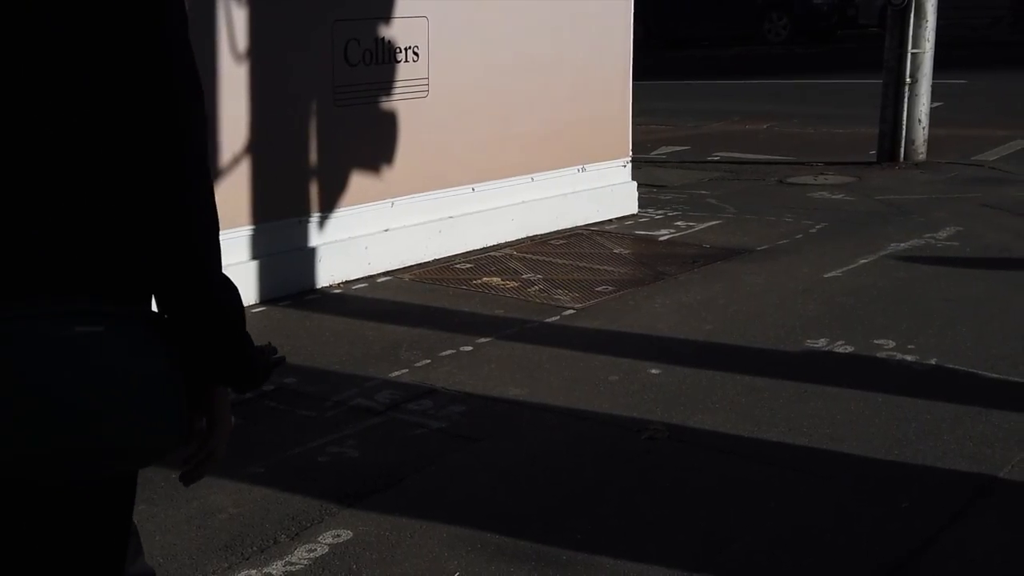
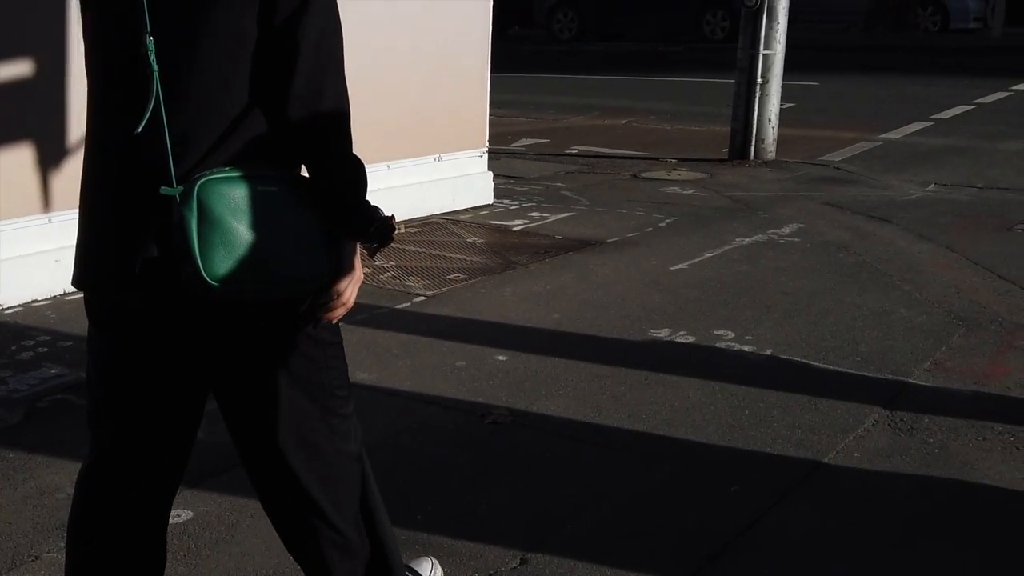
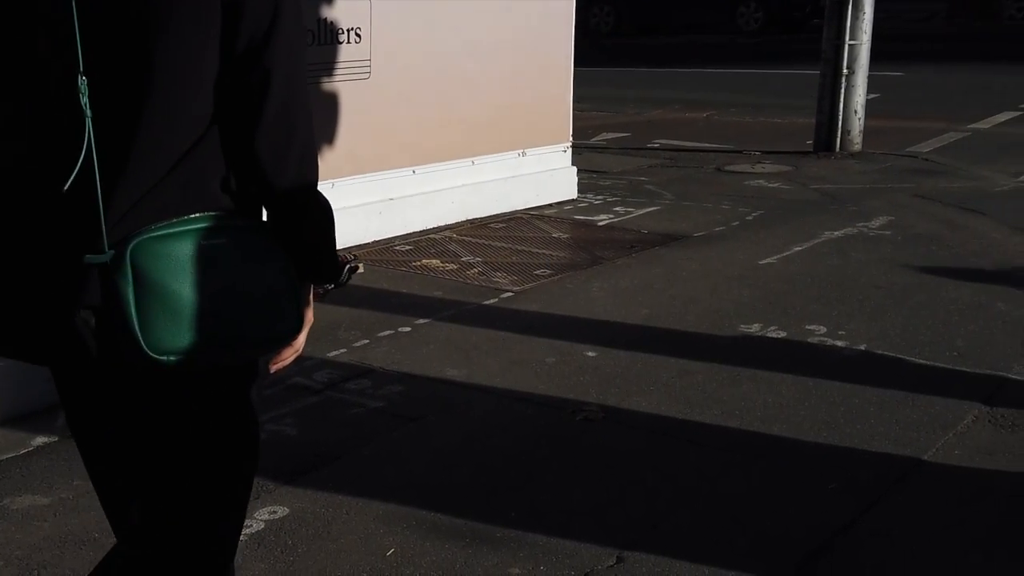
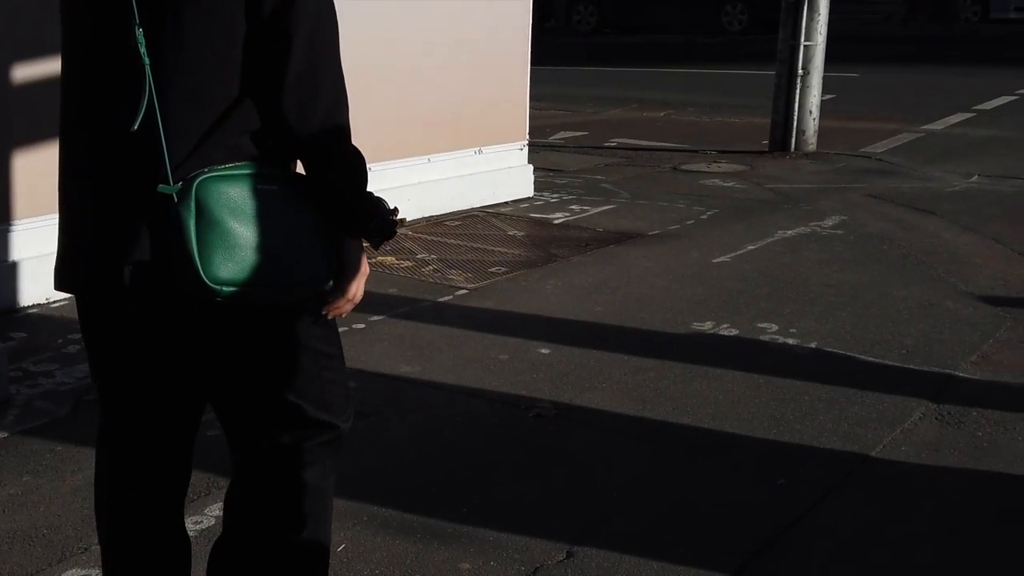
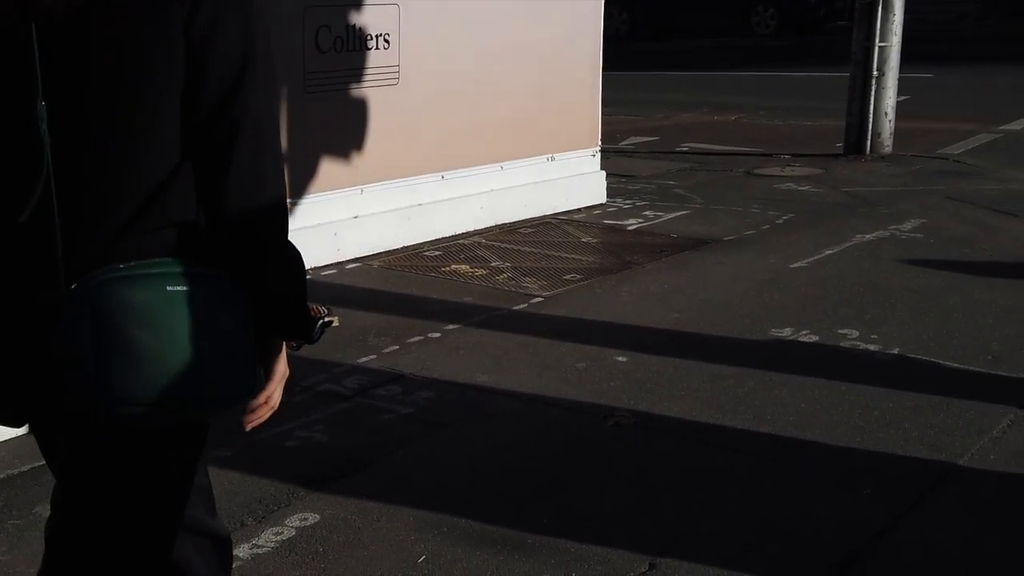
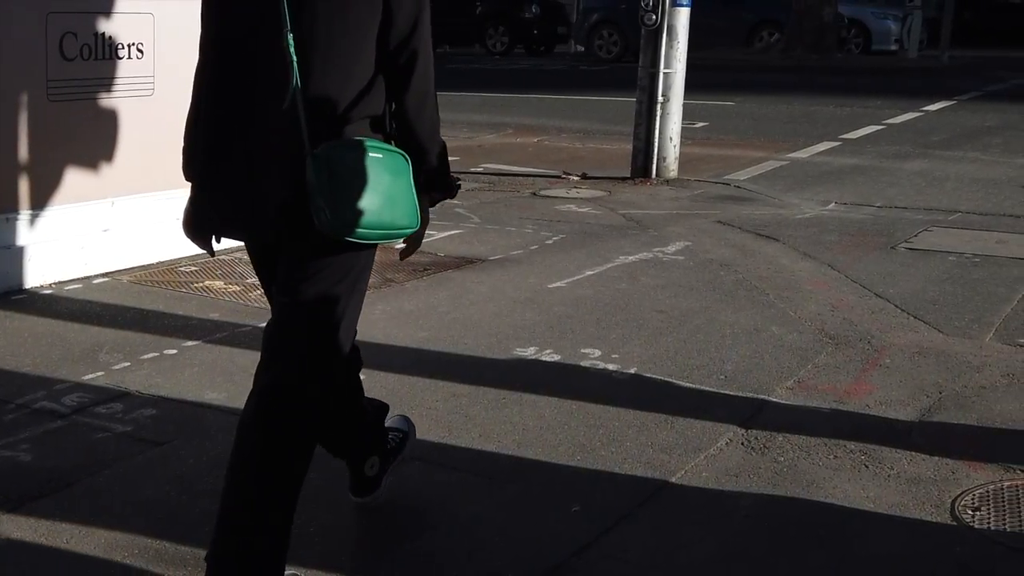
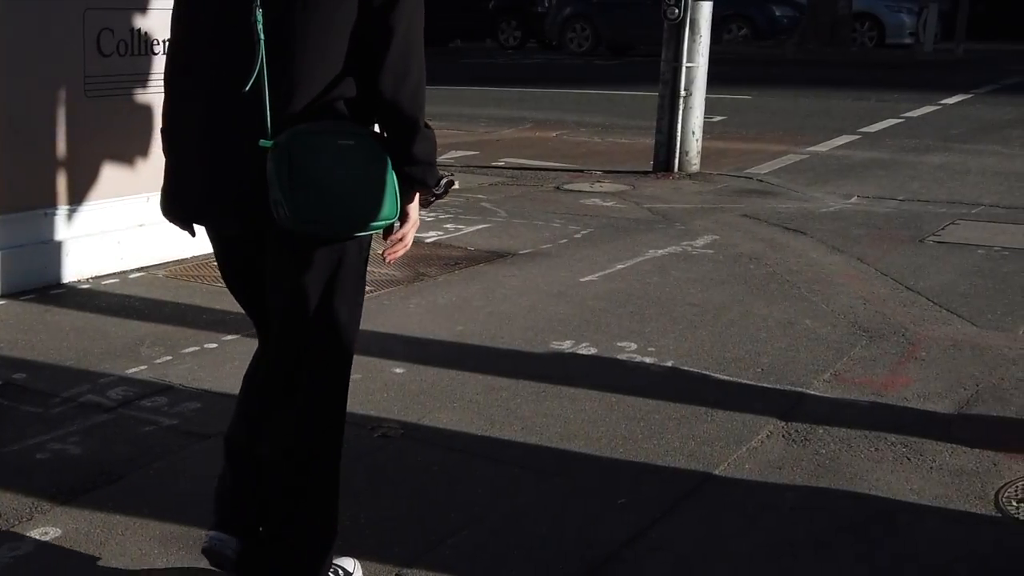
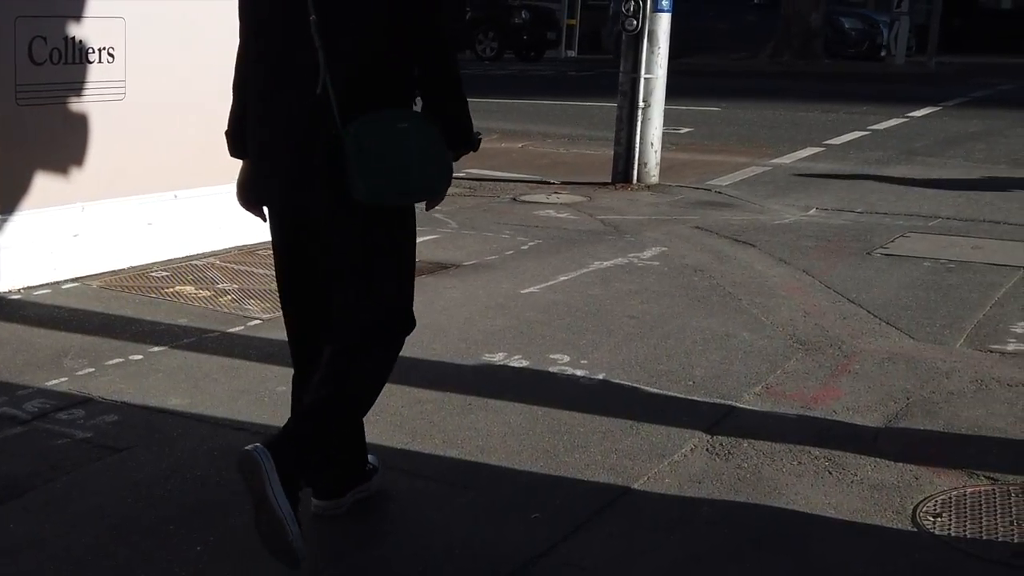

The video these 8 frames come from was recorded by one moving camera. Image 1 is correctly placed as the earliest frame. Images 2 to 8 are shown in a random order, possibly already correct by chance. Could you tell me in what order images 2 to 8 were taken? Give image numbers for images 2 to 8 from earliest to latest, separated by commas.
5, 3, 4, 2, 7, 6, 8
